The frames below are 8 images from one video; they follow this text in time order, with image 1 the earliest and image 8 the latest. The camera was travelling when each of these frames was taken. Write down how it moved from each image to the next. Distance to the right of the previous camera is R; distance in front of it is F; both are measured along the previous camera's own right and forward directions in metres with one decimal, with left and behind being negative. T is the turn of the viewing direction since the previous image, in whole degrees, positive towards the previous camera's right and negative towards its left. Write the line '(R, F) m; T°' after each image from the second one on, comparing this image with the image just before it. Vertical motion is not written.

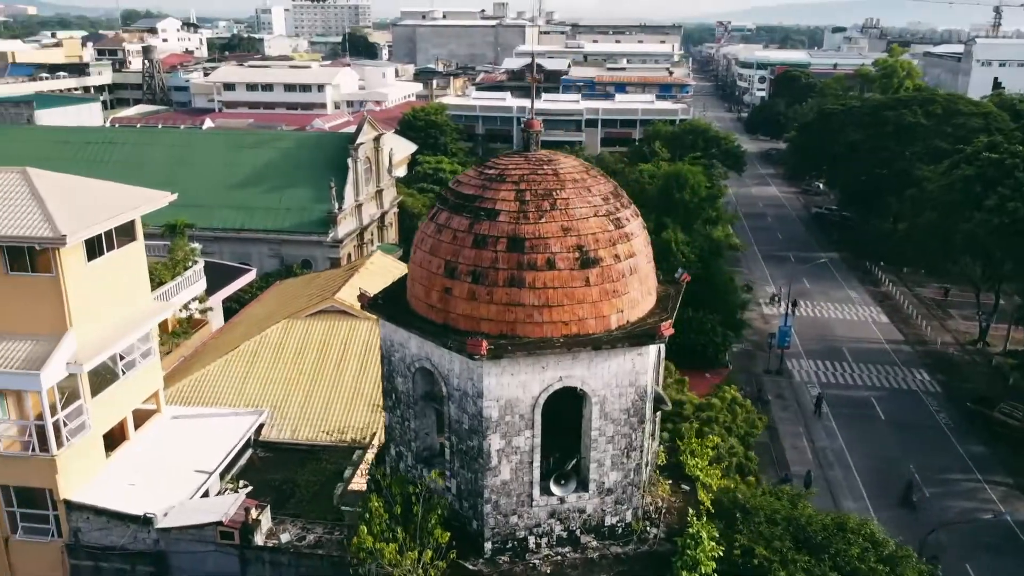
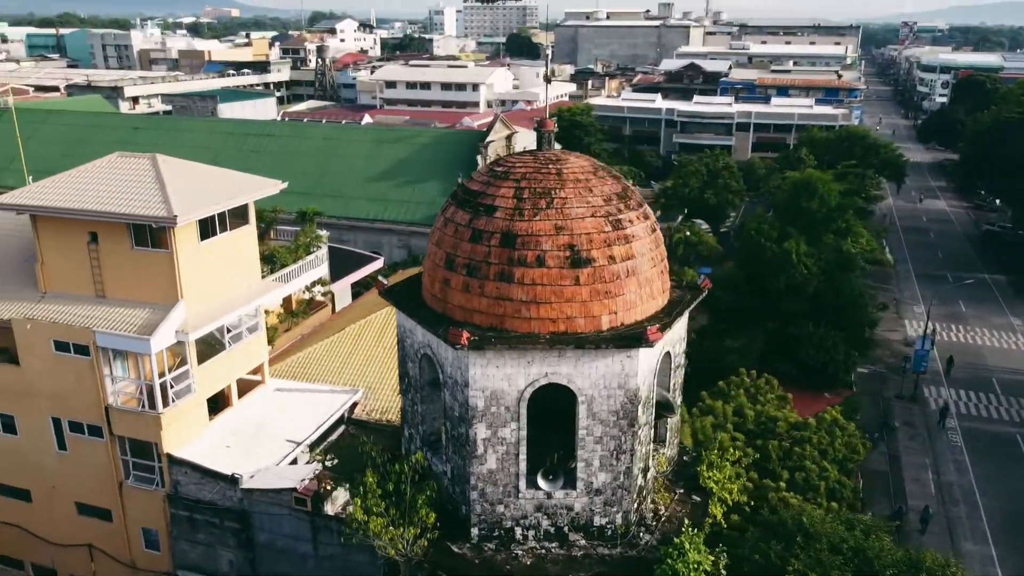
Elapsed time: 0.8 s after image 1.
(+1.3, 0.0) m; -11°
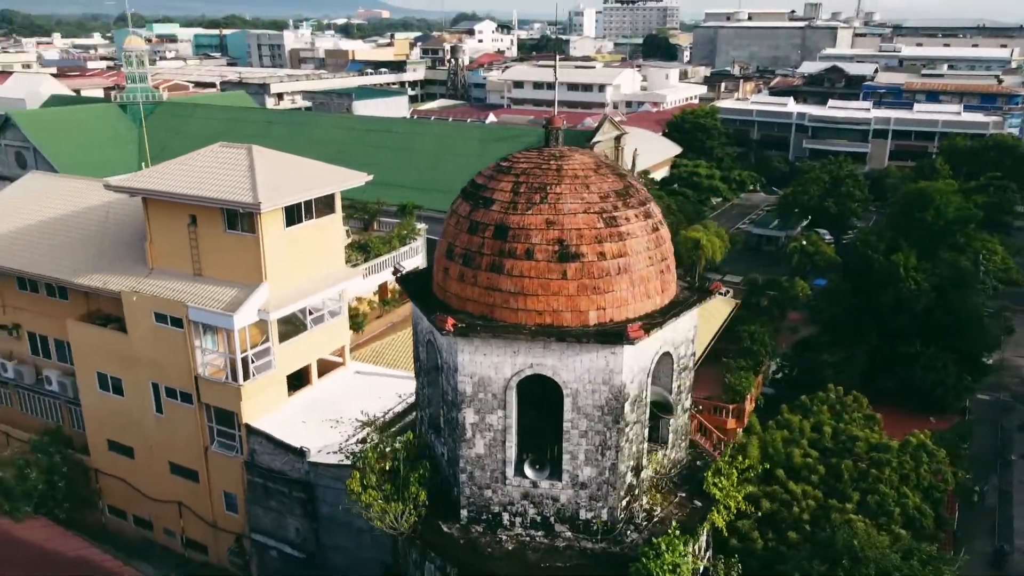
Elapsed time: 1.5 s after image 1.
(+1.1, -0.1) m; -9°
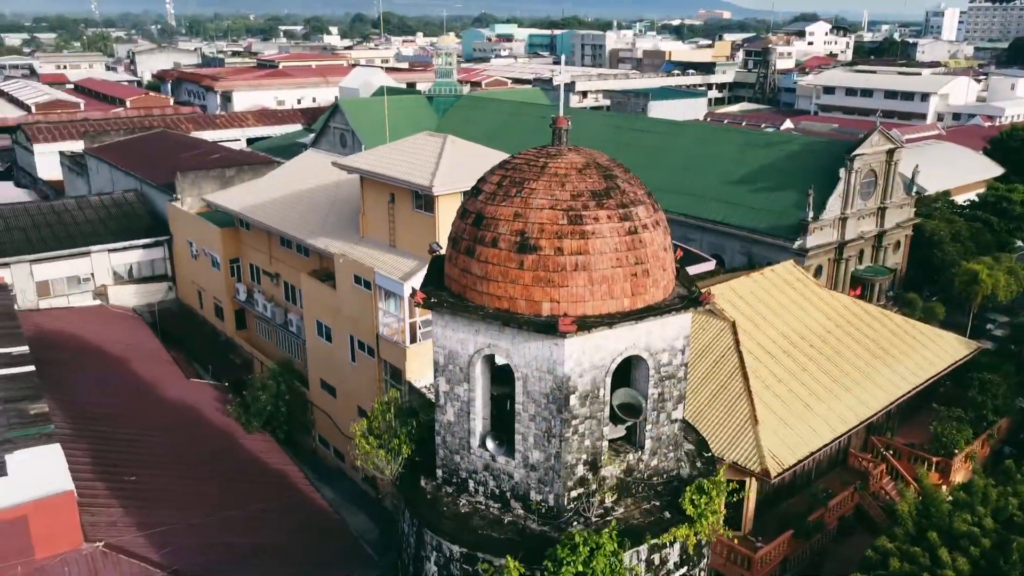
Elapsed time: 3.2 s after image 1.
(+2.9, 0.0) m; -21°
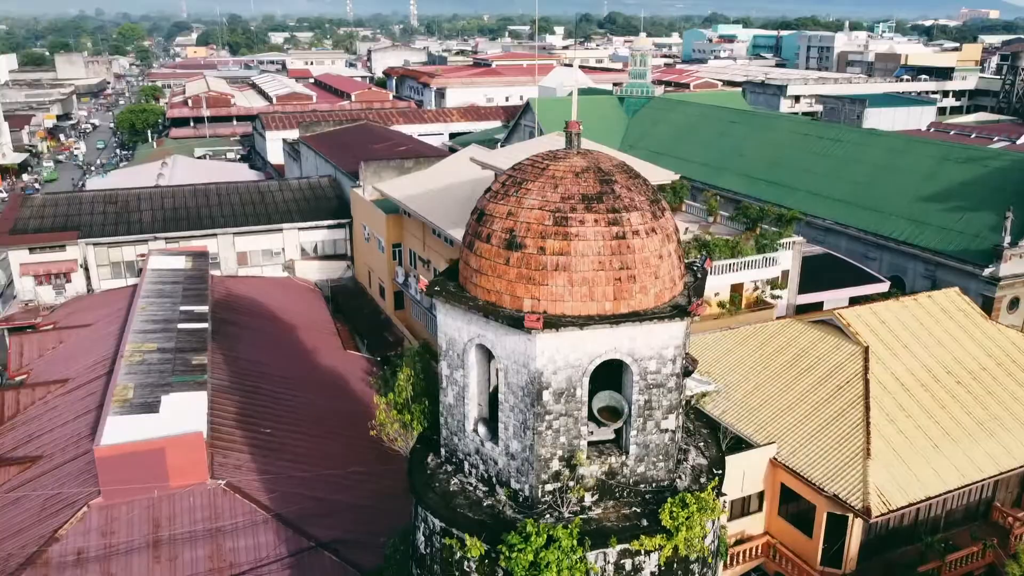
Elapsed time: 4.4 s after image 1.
(+1.9, -0.1) m; -15°
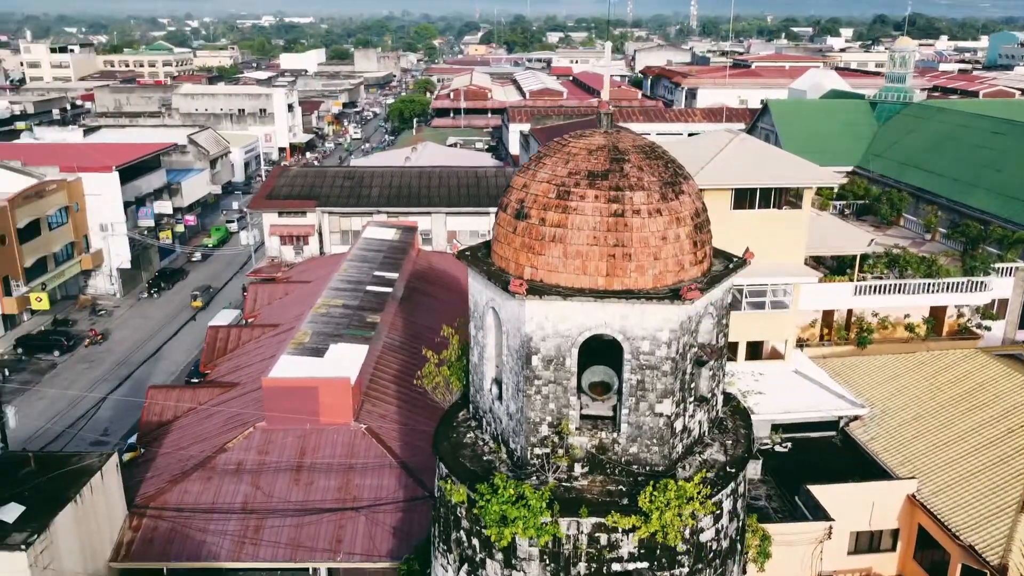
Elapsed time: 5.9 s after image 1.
(+2.3, 0.0) m; -18°
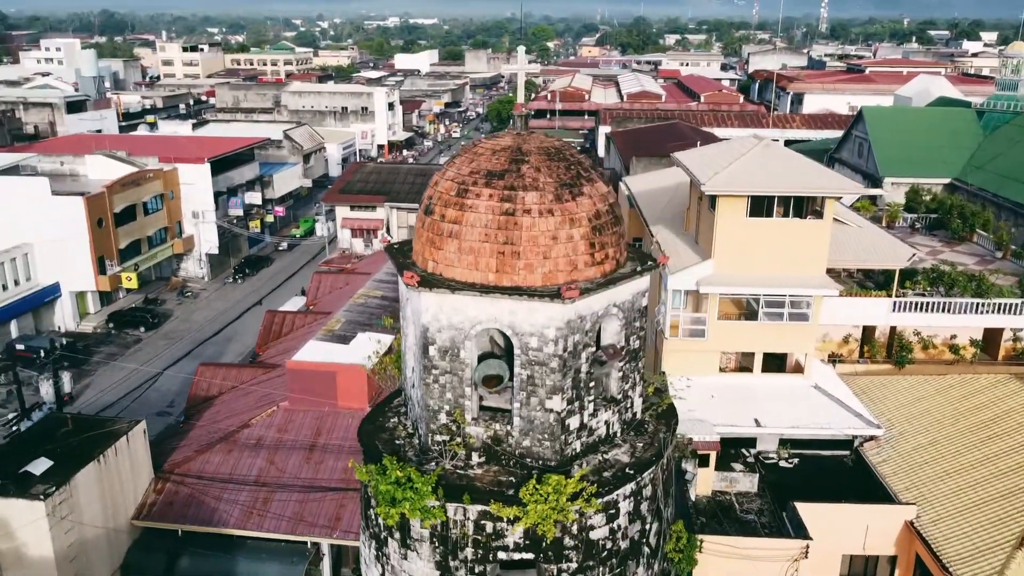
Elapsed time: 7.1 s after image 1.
(+2.0, -0.2) m; -8°
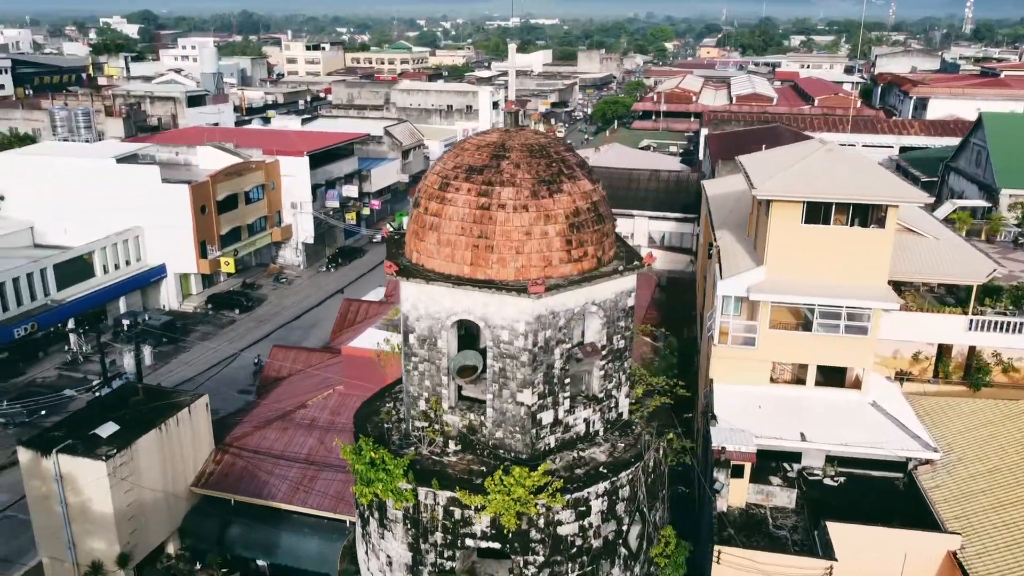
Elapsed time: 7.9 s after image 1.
(+1.3, 0.0) m; -8°
